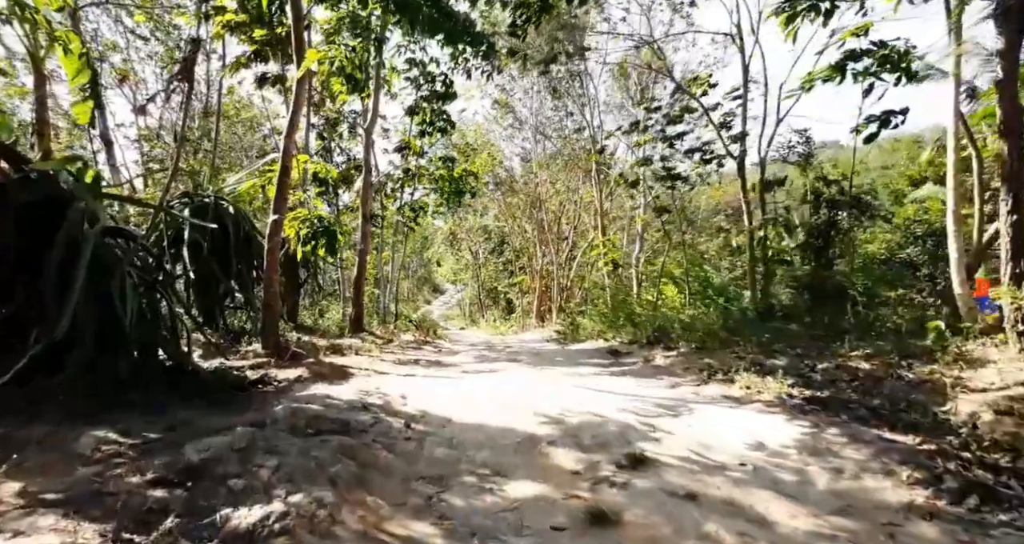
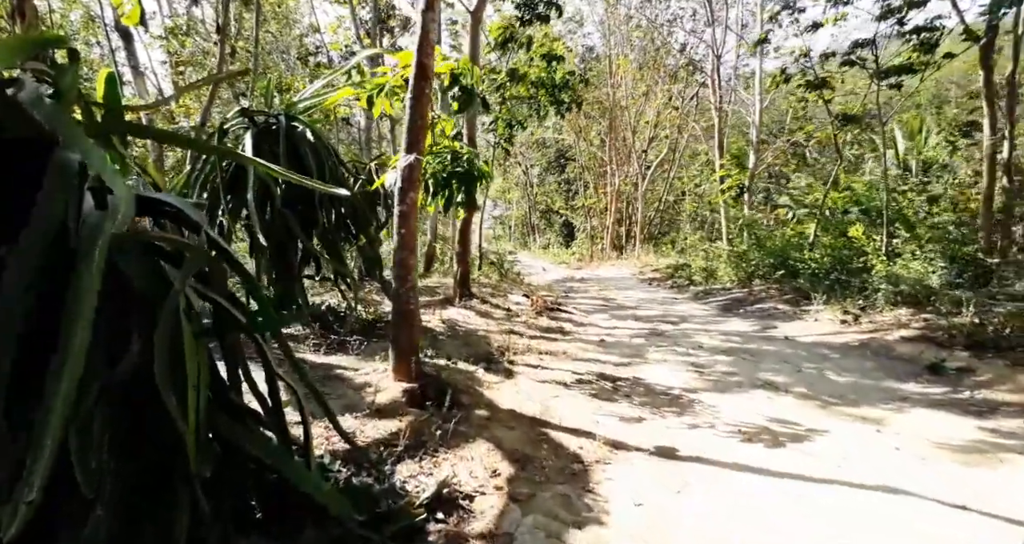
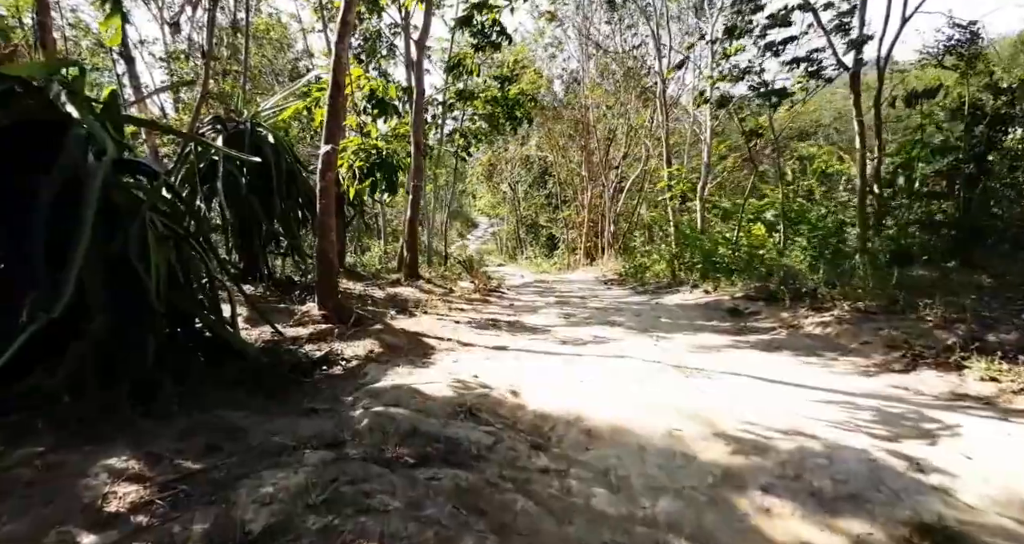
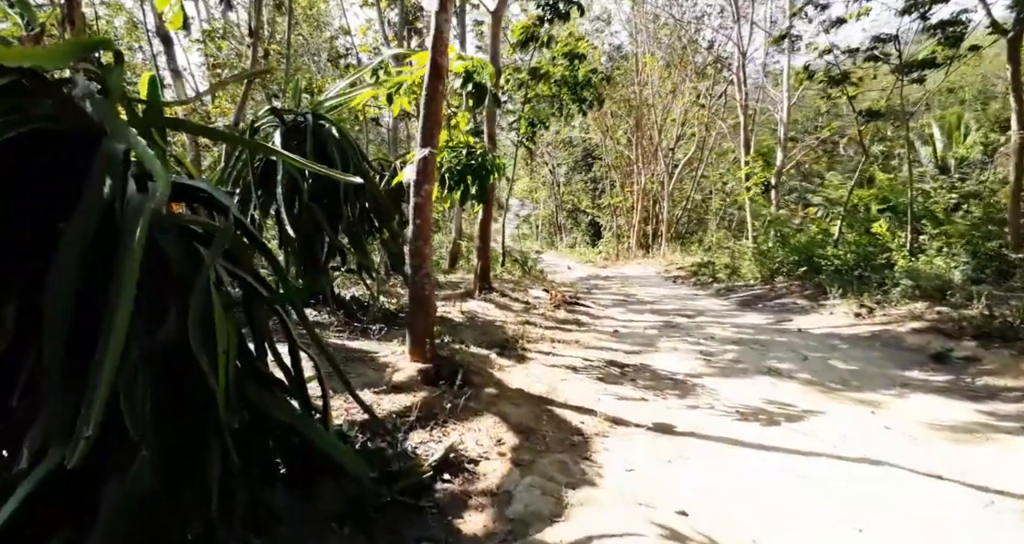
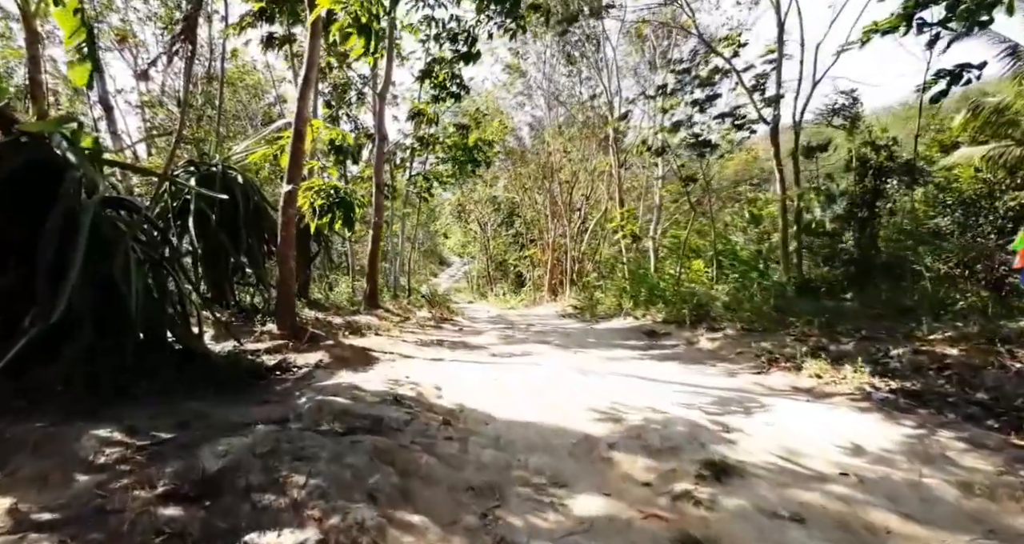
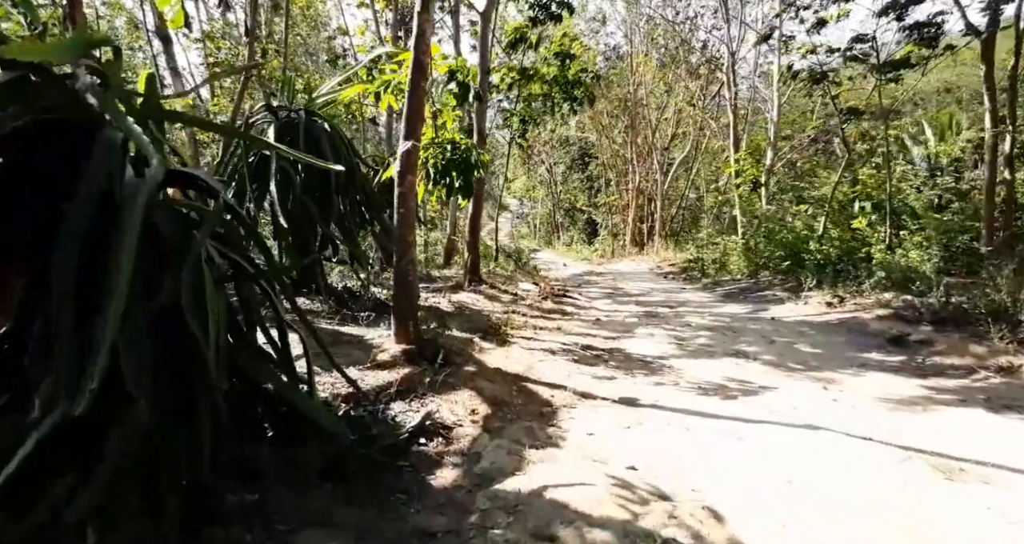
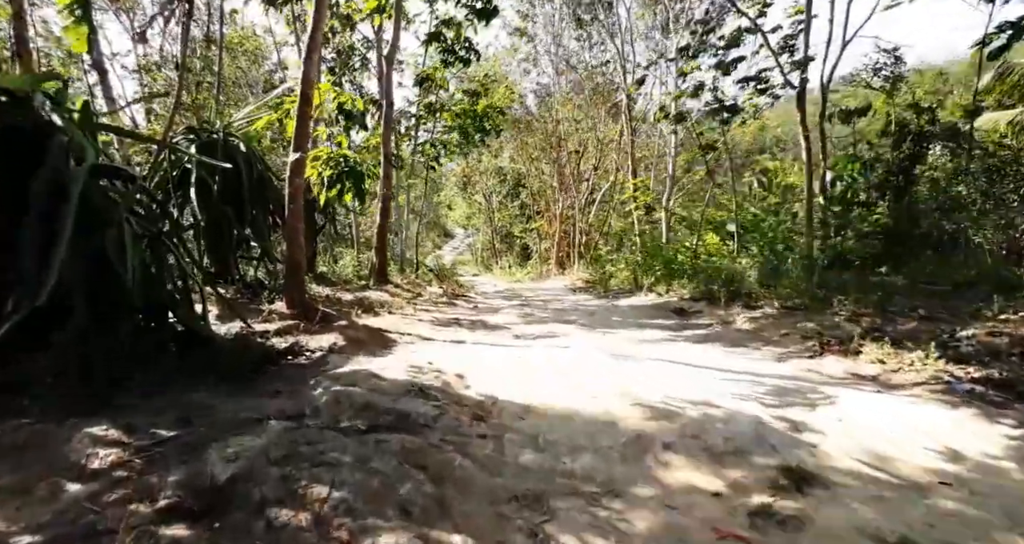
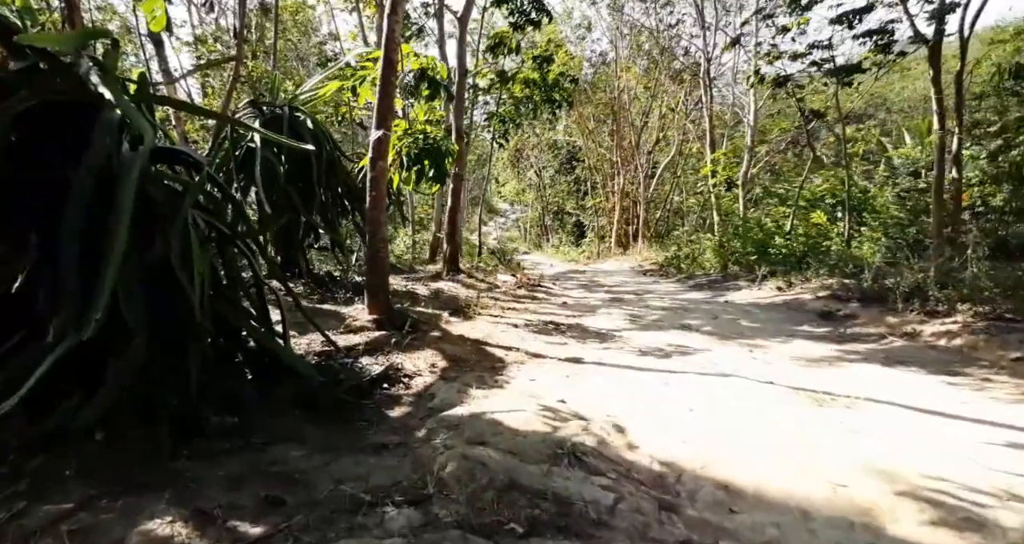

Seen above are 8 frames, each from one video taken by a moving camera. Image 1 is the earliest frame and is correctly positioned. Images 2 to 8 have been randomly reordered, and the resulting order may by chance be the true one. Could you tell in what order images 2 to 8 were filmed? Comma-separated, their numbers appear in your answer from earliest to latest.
5, 7, 3, 8, 6, 4, 2
